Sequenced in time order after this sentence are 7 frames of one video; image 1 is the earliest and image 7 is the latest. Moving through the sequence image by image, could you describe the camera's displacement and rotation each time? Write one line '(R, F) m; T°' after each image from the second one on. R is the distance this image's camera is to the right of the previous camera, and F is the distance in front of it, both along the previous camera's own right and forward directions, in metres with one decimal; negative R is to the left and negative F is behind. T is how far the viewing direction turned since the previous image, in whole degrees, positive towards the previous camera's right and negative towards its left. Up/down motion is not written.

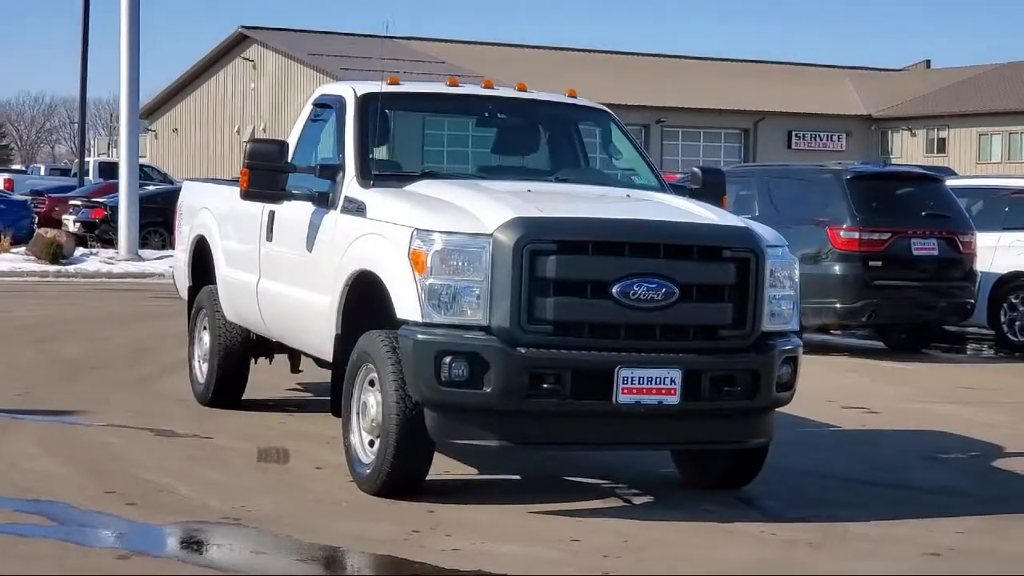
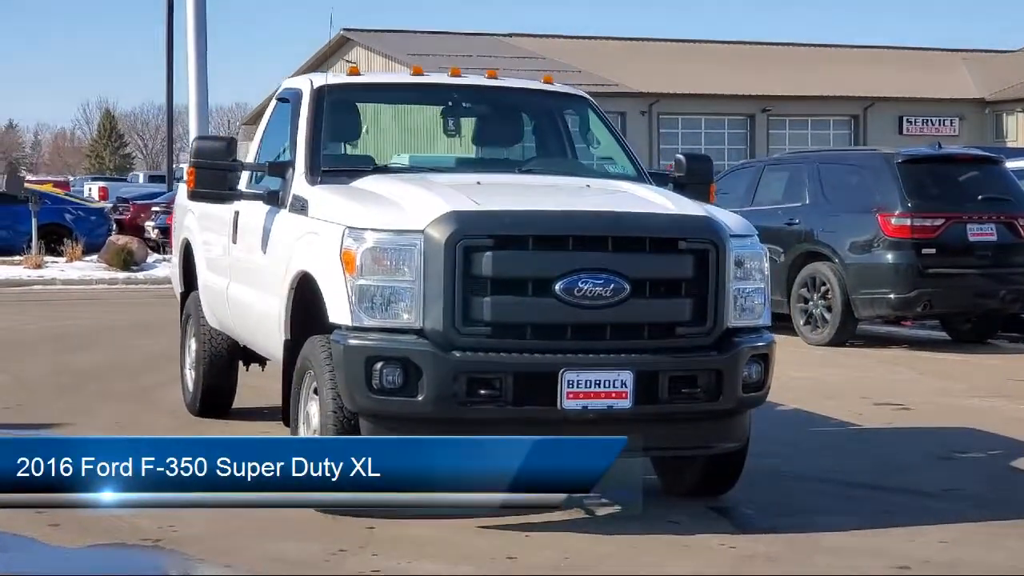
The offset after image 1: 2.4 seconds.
(+0.7, +0.4) m; -4°
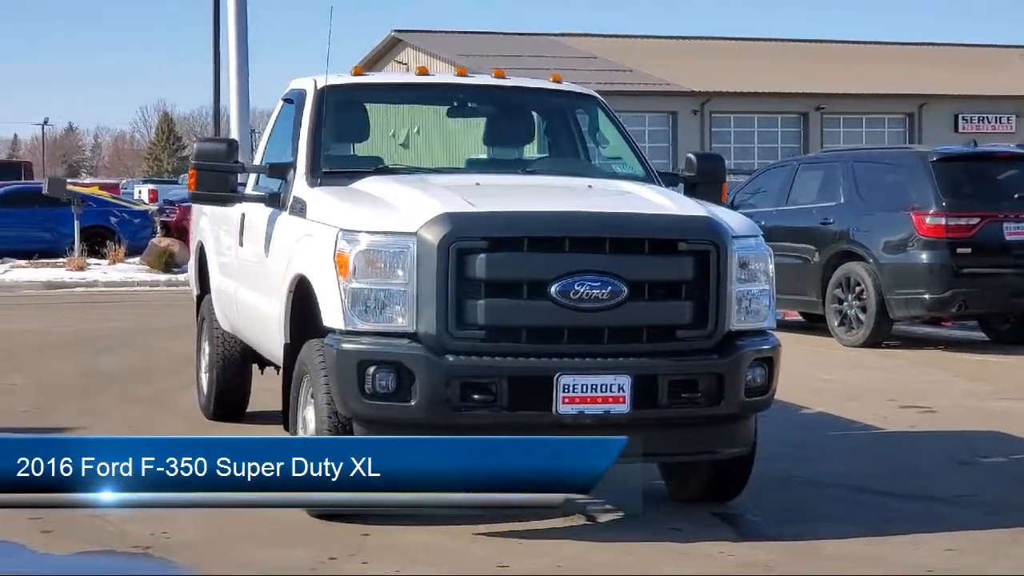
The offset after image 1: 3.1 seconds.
(+0.2, +0.1) m; -2°
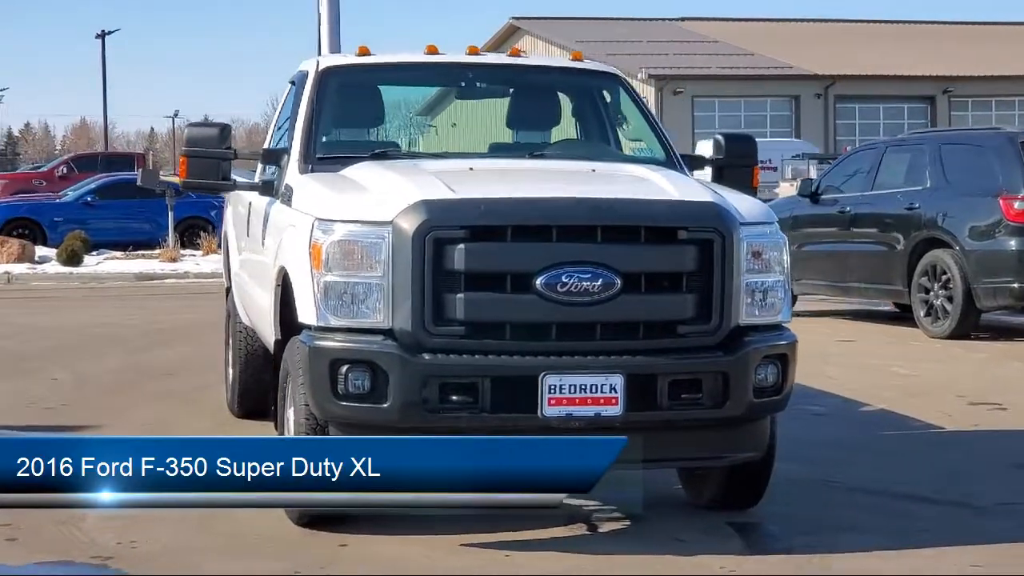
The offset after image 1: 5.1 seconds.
(+0.5, +0.4) m; -5°
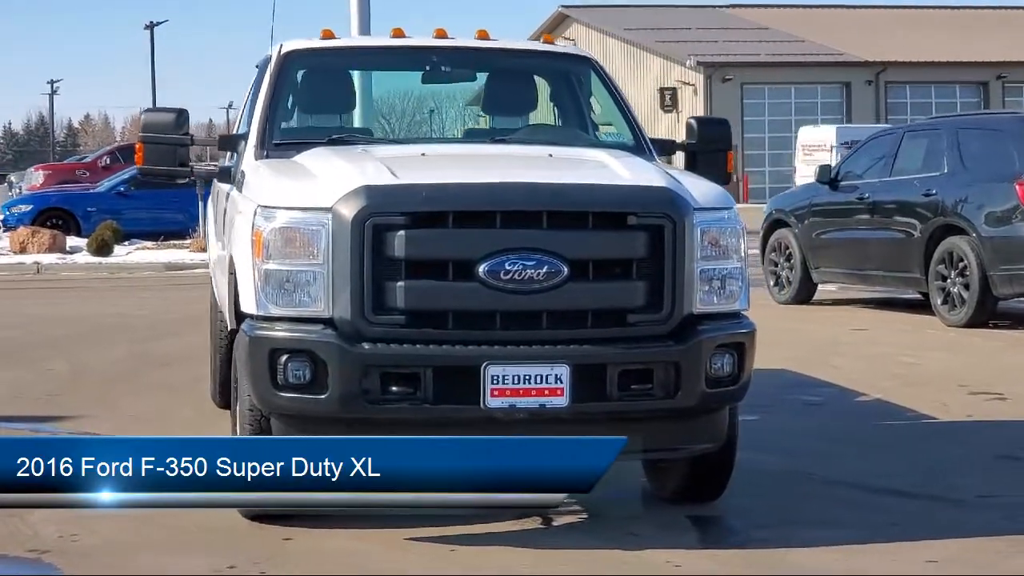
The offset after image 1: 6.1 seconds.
(+0.4, +0.1) m; -2°
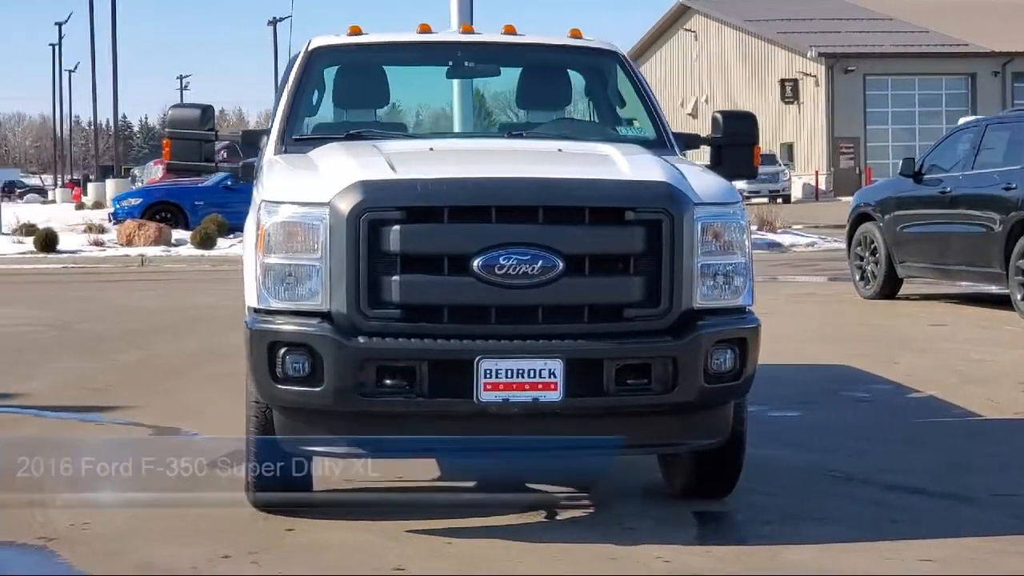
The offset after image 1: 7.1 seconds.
(+0.4, 0.0) m; -5°
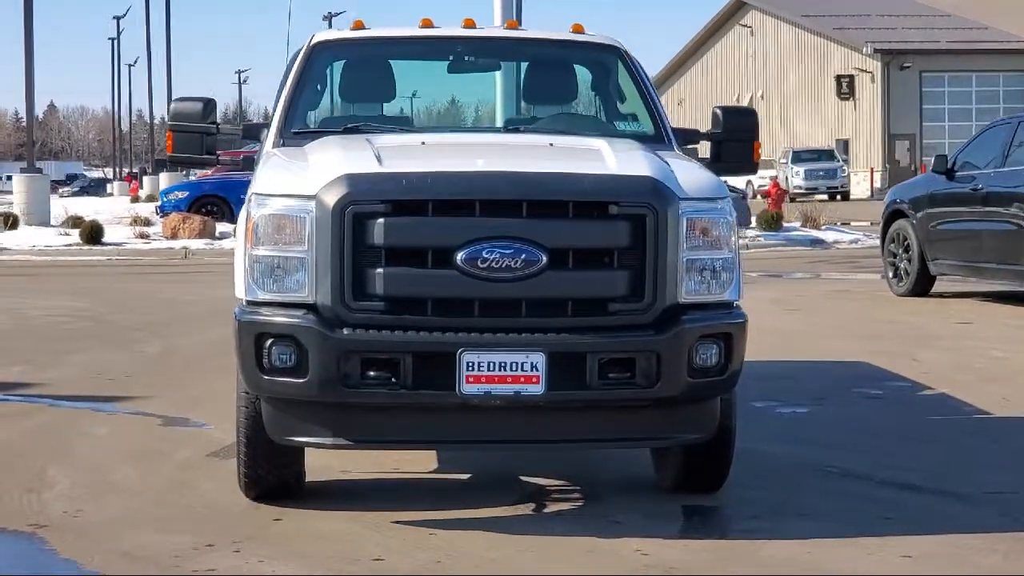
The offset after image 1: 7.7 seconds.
(+0.2, 0.0) m; -2°
